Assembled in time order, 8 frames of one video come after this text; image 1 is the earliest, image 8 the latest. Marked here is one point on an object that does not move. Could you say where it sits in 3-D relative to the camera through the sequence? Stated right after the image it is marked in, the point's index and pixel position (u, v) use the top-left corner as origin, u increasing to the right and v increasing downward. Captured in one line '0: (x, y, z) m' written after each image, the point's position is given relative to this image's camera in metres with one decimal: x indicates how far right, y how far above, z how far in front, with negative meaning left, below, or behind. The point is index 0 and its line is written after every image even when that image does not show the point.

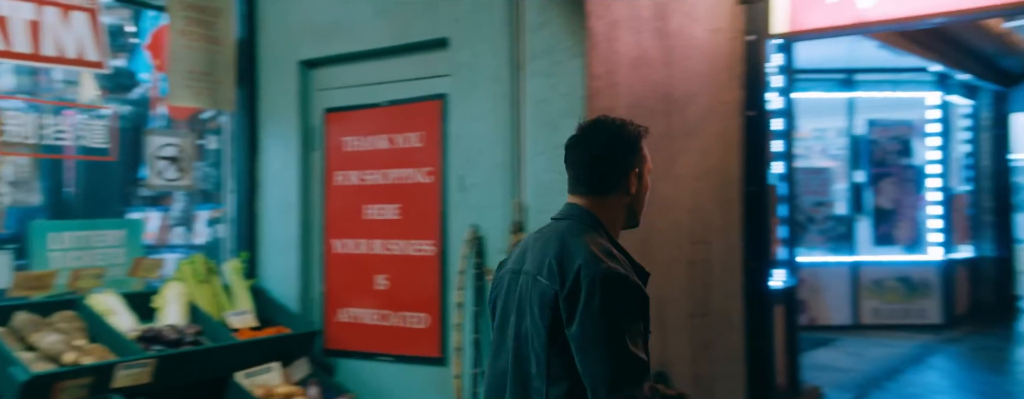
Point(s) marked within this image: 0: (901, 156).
0: (+4.4, +0.6, +9.2) m
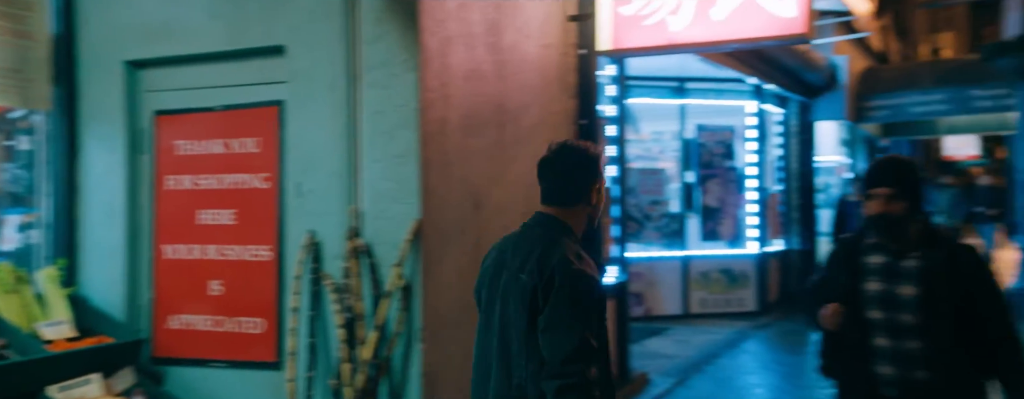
0: (+2.6, +0.5, +9.9) m
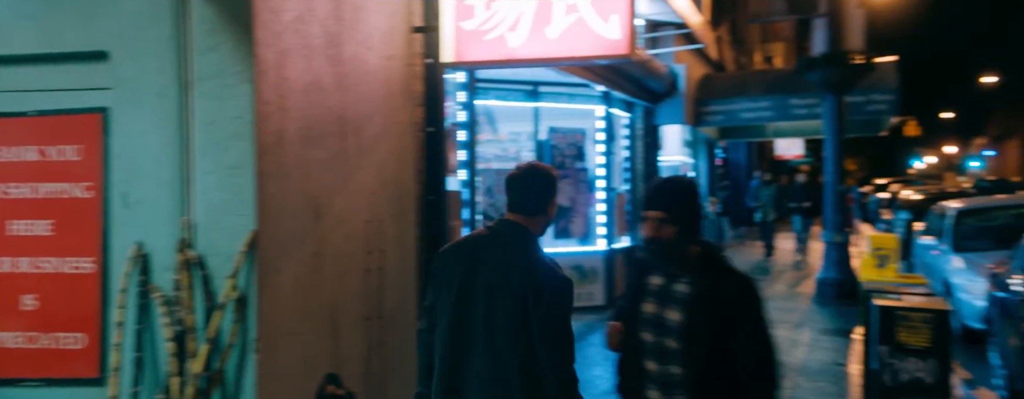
0: (+0.8, +0.5, +10.3) m
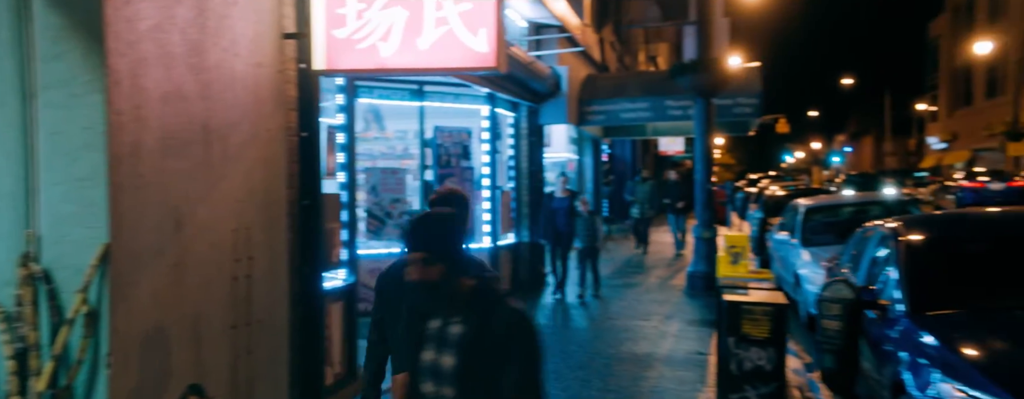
0: (-0.6, +0.5, +10.5) m
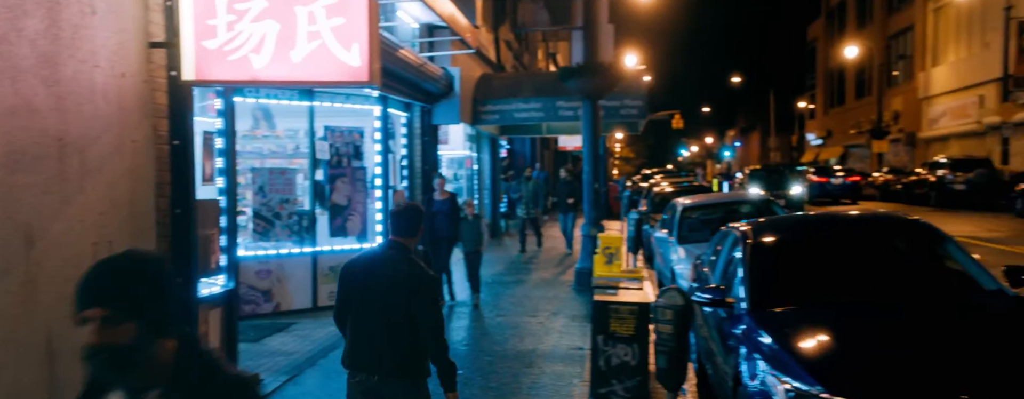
0: (-2.1, +0.5, +10.5) m
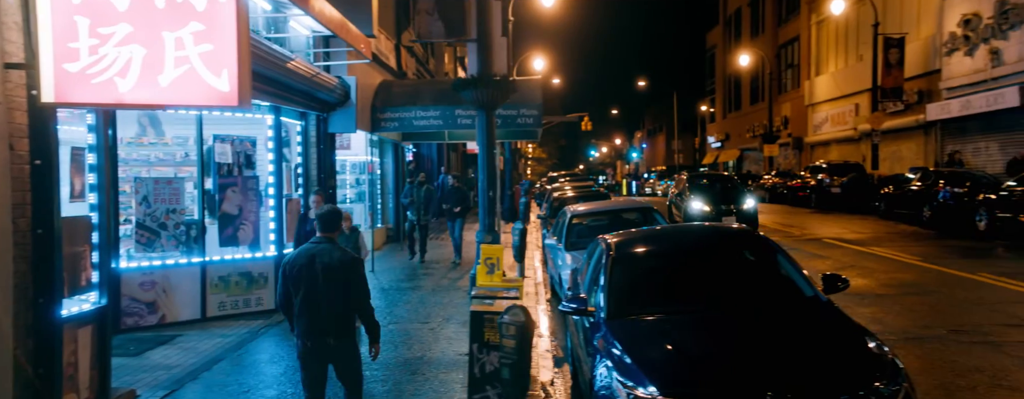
0: (-3.4, +0.4, +10.4) m
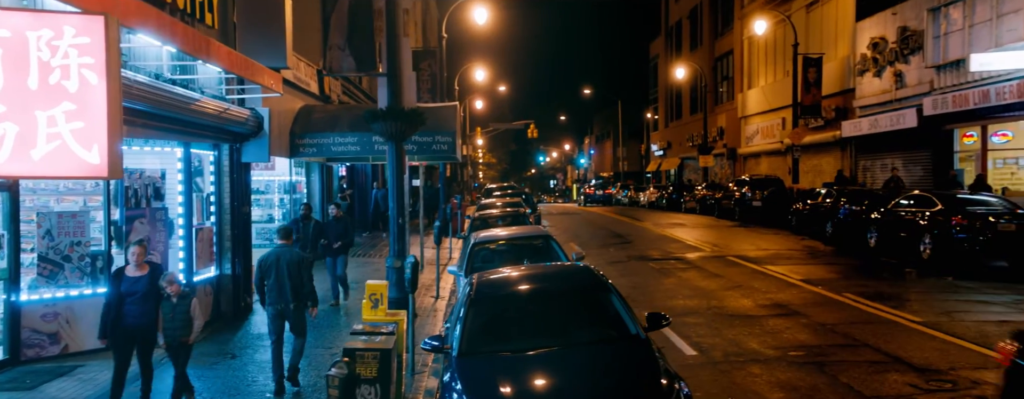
0: (-4.8, 0.0, +10.8) m
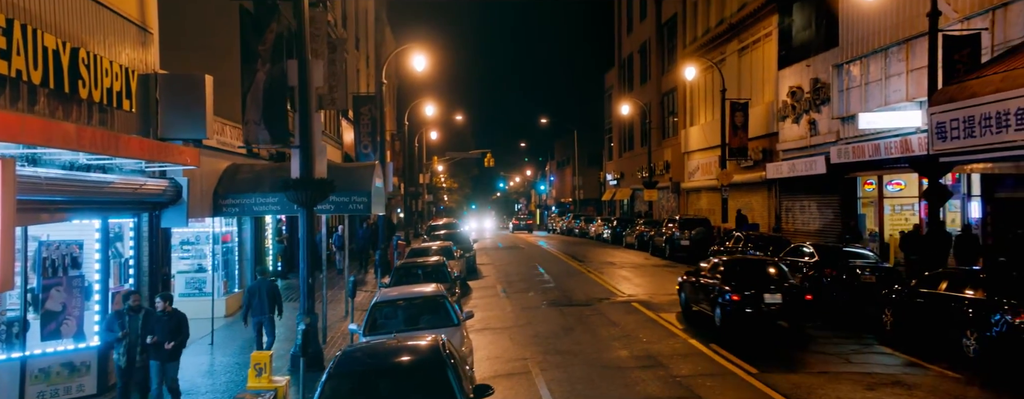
0: (-6.3, -1.0, +11.7) m
